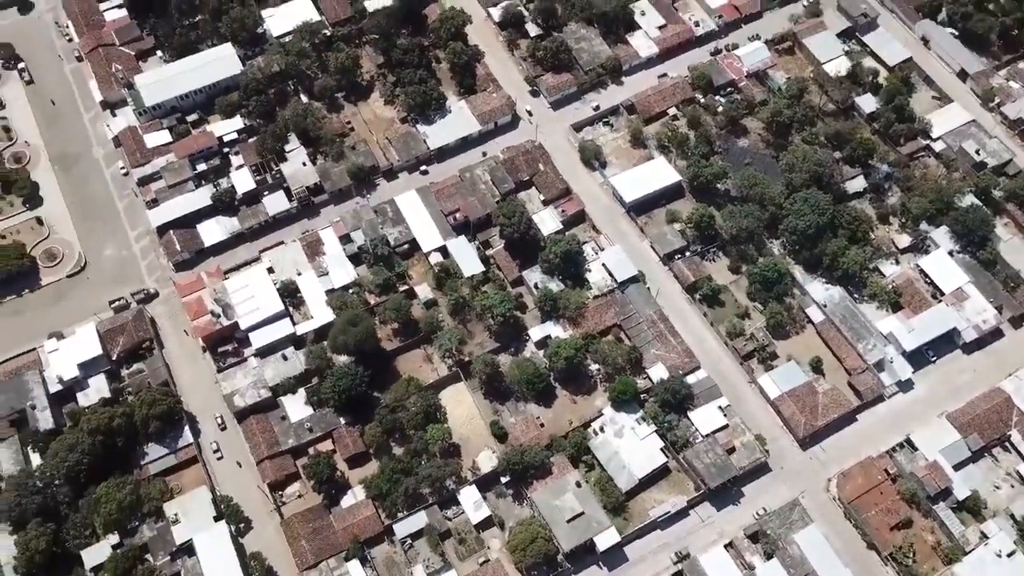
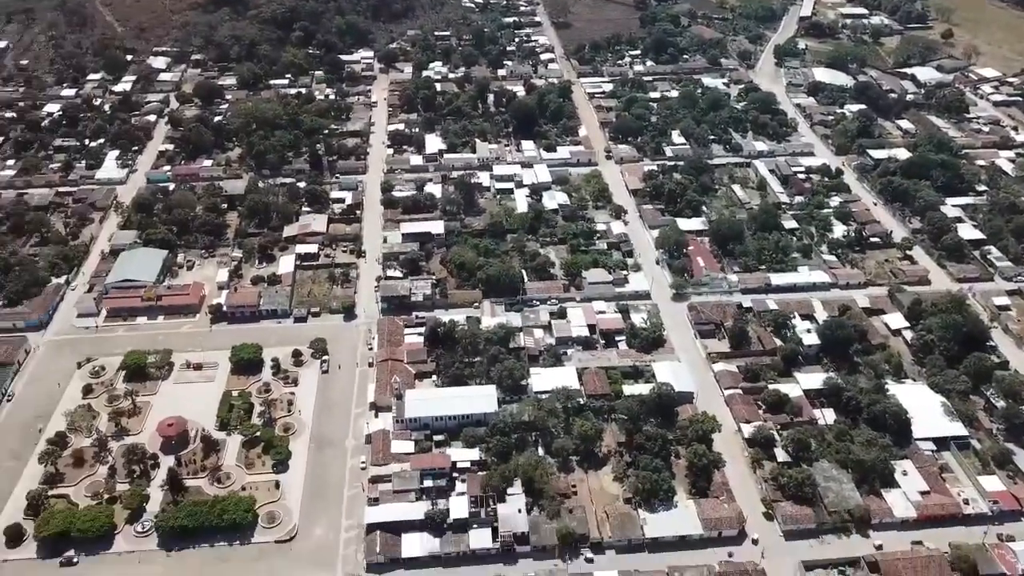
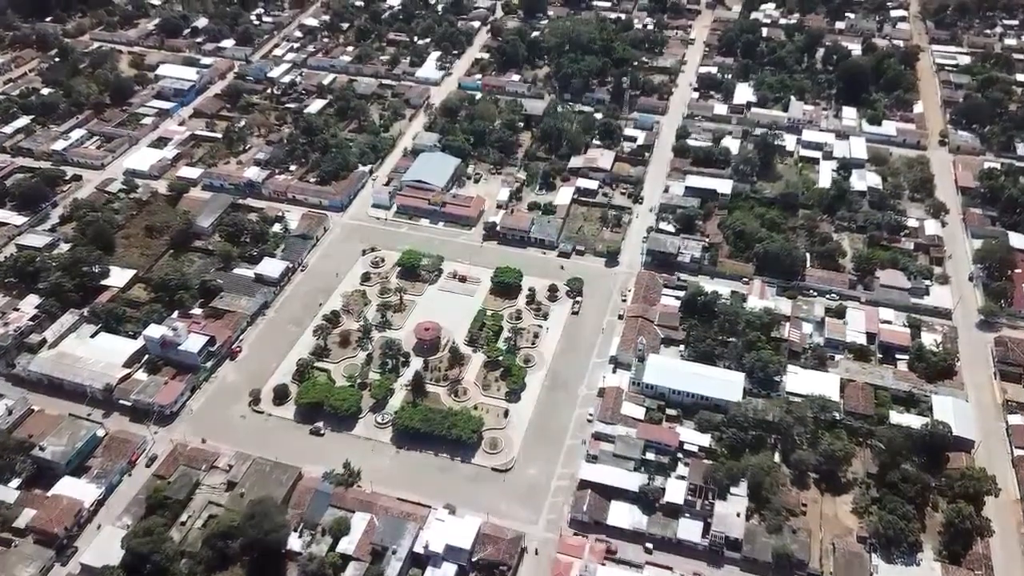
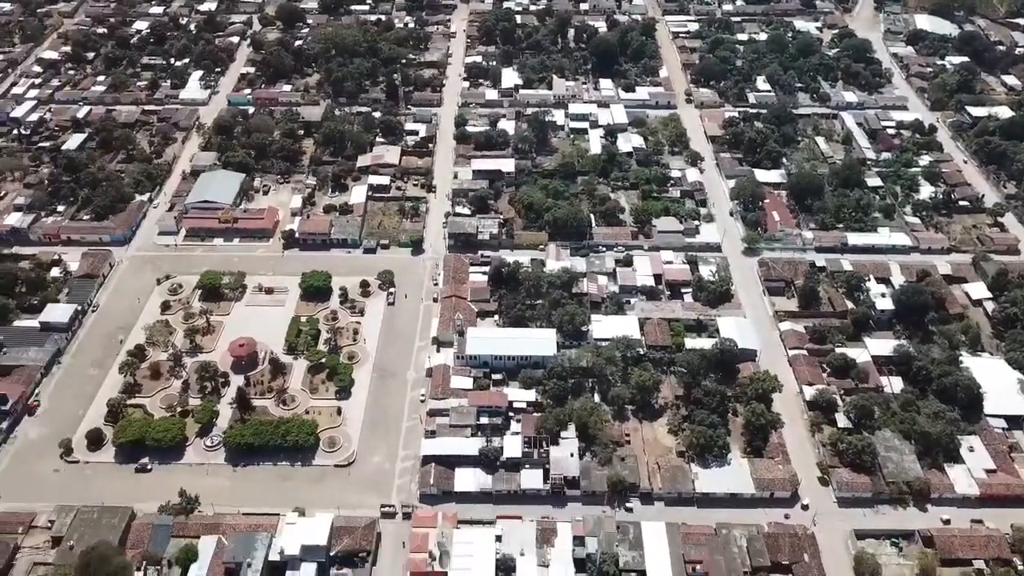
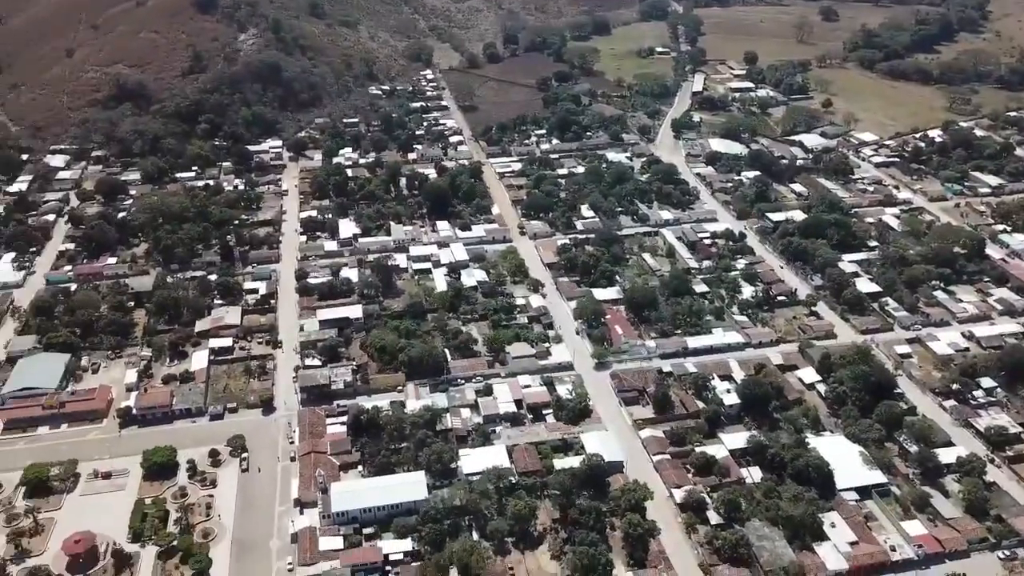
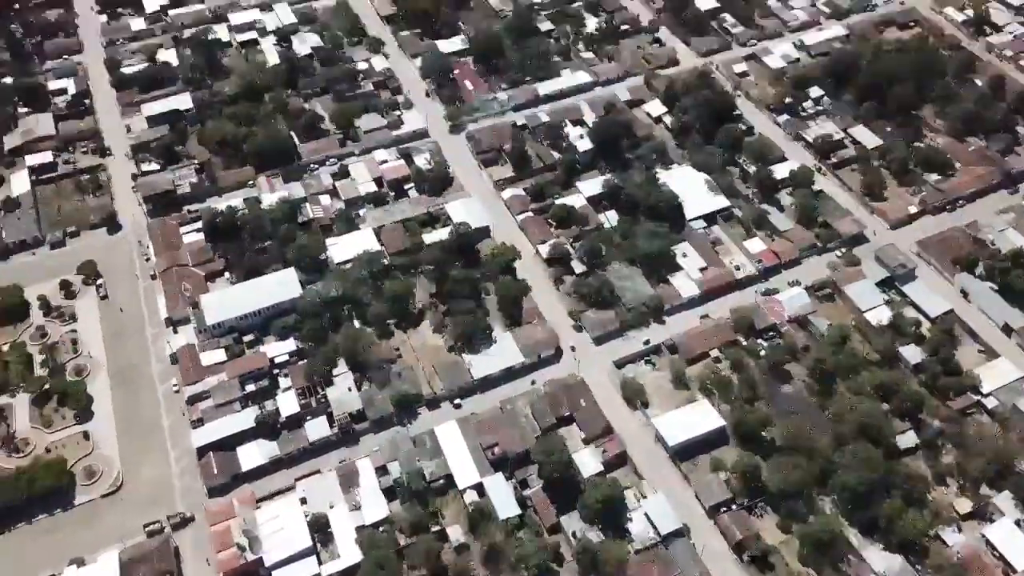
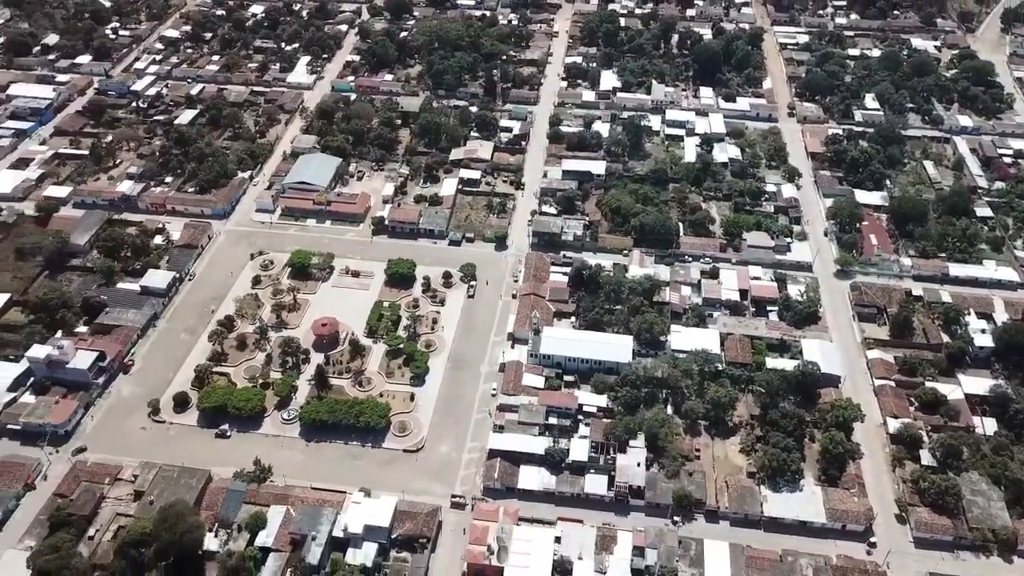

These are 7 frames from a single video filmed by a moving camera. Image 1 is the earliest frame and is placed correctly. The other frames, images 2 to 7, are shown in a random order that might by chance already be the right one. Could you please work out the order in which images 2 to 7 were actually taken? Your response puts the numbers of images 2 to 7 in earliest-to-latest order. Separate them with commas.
6, 5, 2, 4, 7, 3
